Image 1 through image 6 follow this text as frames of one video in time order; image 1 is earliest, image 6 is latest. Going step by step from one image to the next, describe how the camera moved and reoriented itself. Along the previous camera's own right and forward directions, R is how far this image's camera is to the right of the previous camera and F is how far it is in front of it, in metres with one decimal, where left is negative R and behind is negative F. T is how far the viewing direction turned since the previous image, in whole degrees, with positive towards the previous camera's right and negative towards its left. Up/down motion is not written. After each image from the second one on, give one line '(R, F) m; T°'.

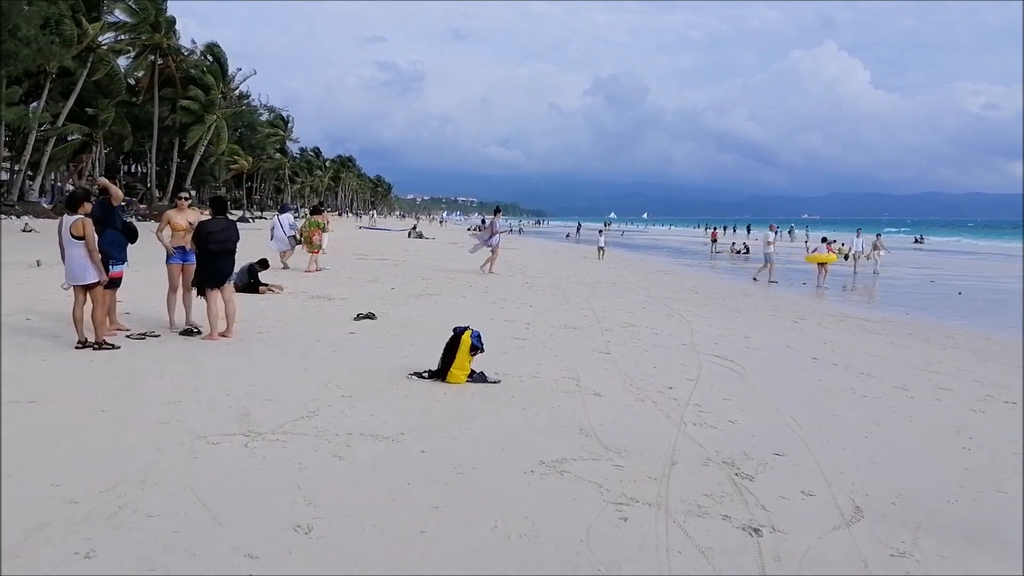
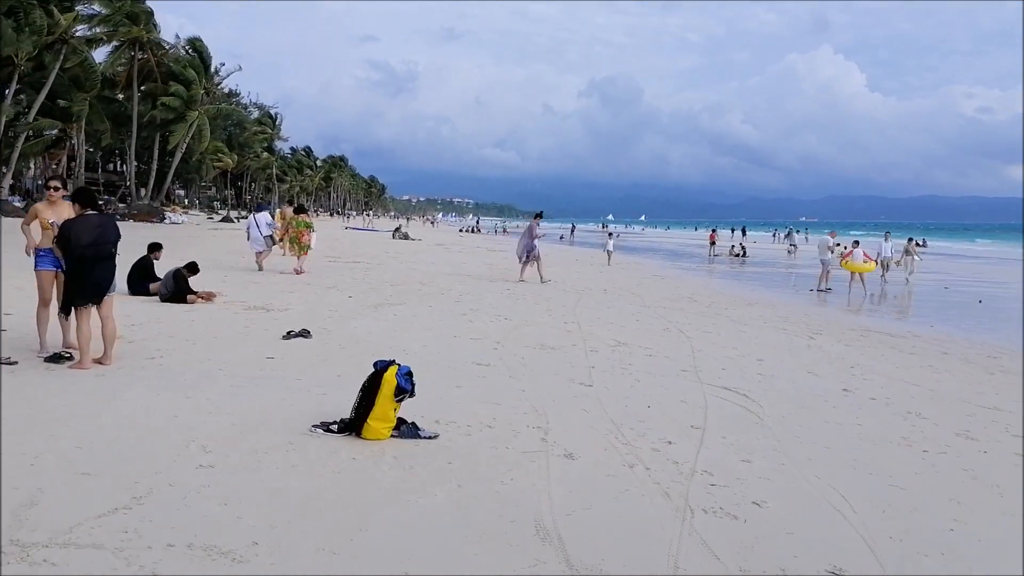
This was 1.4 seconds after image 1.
(+0.3, +1.6) m; 0°
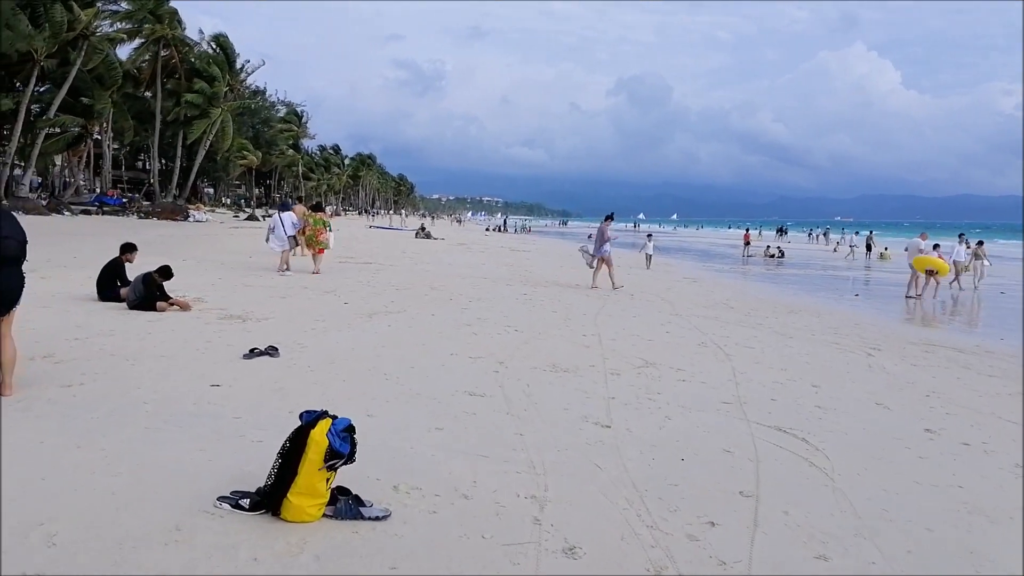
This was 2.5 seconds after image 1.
(+0.2, +1.3) m; -2°
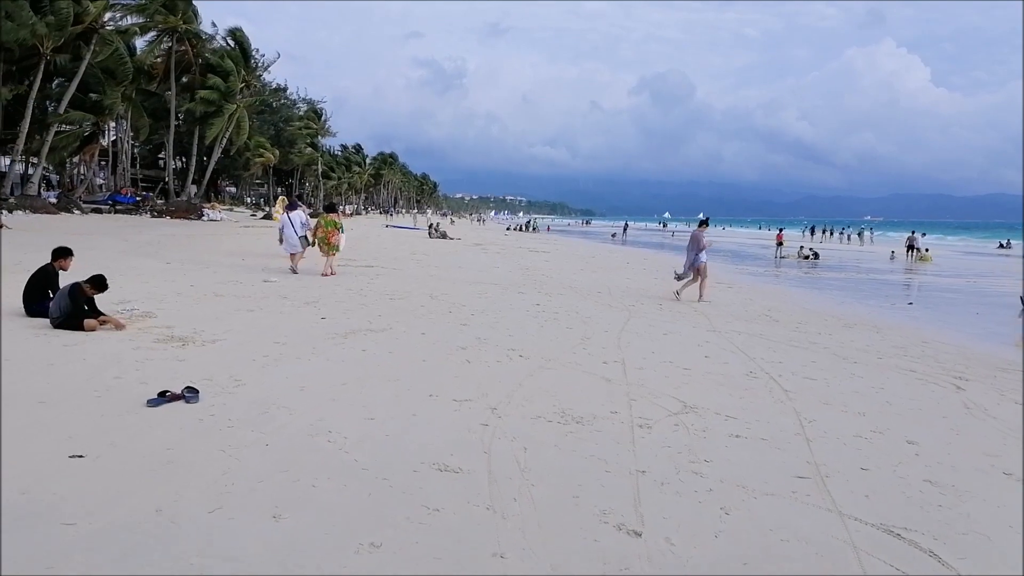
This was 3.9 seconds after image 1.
(+0.2, +1.6) m; -2°
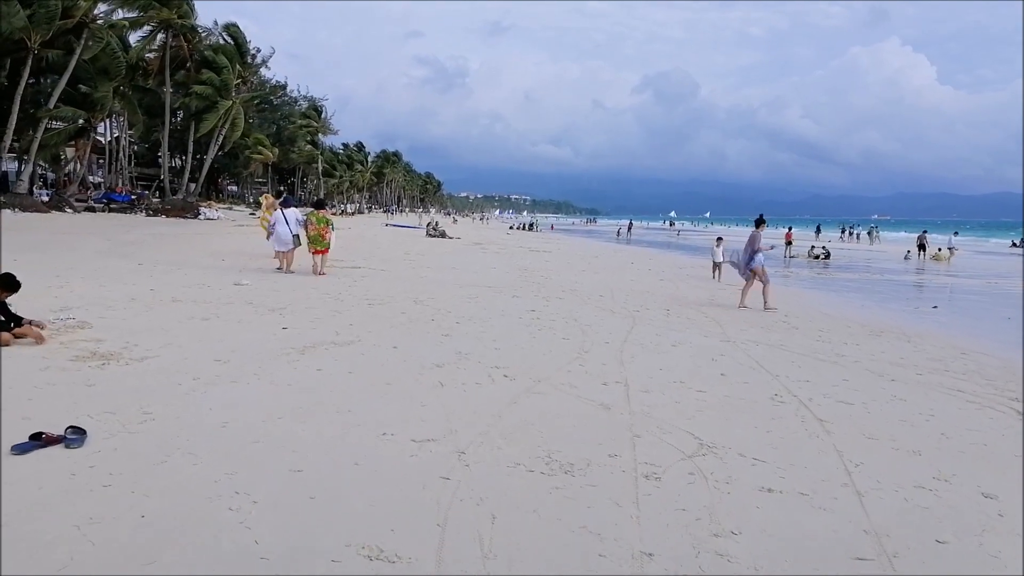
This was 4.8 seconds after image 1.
(+0.2, +1.1) m; 0°
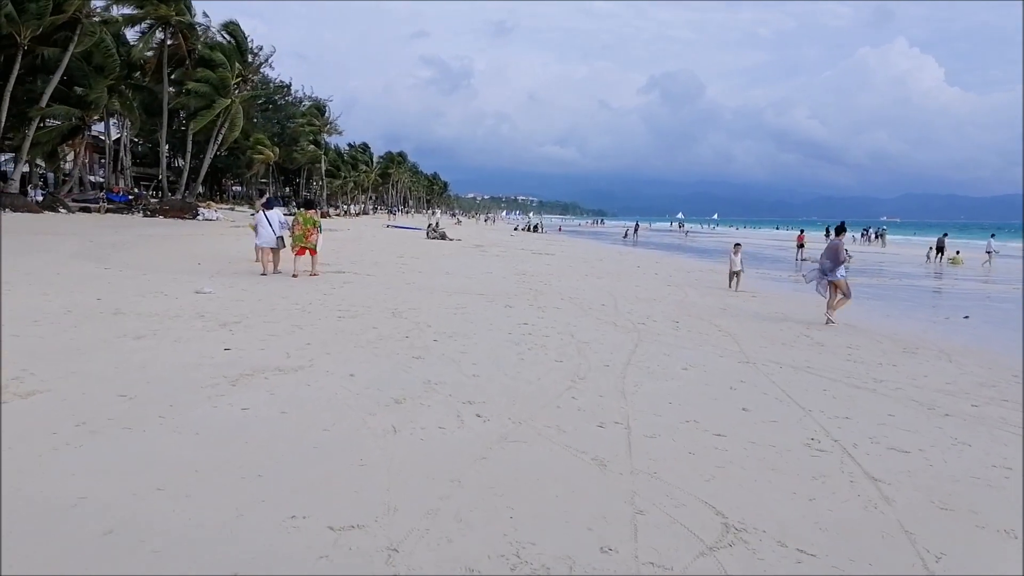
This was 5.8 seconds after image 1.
(+0.2, +1.2) m; -1°
